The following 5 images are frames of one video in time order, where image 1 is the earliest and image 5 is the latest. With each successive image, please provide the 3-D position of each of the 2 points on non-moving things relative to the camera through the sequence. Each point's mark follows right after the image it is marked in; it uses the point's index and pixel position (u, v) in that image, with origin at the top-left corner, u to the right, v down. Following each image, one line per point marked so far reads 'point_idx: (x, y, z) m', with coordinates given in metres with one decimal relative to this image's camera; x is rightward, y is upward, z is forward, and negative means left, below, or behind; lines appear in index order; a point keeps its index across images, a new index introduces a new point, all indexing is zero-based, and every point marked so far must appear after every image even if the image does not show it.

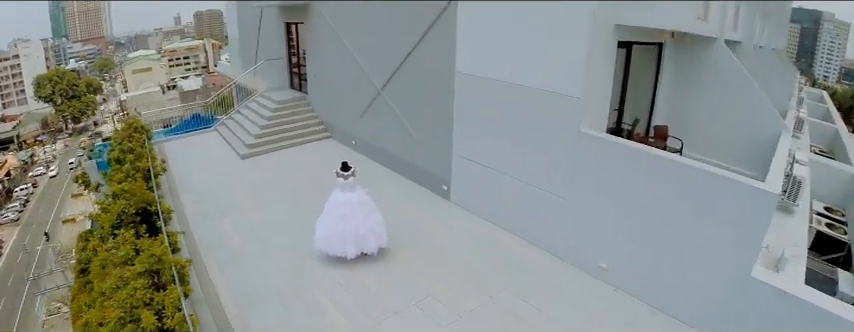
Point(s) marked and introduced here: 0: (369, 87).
0: (-1.5, +1.6, +8.9) m
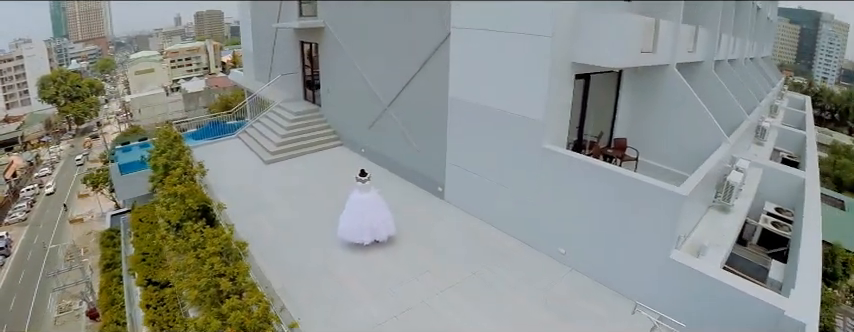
0: (-1.5, +1.5, +9.5) m
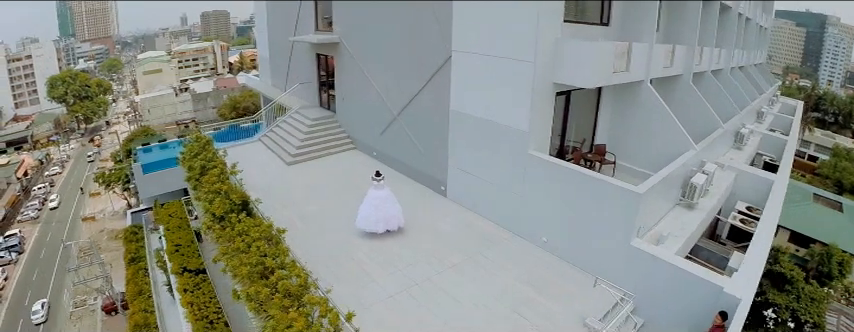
0: (-1.4, +1.5, +10.1) m
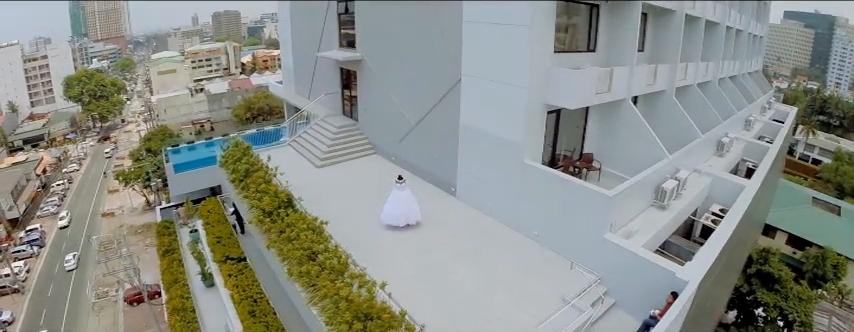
0: (-1.2, +1.5, +10.9) m
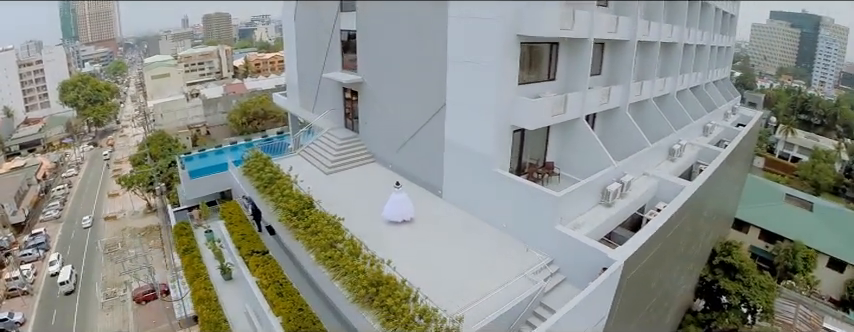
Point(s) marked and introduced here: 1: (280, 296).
0: (-1.3, +1.4, +12.0) m
1: (-2.6, -2.3, +7.7) m
